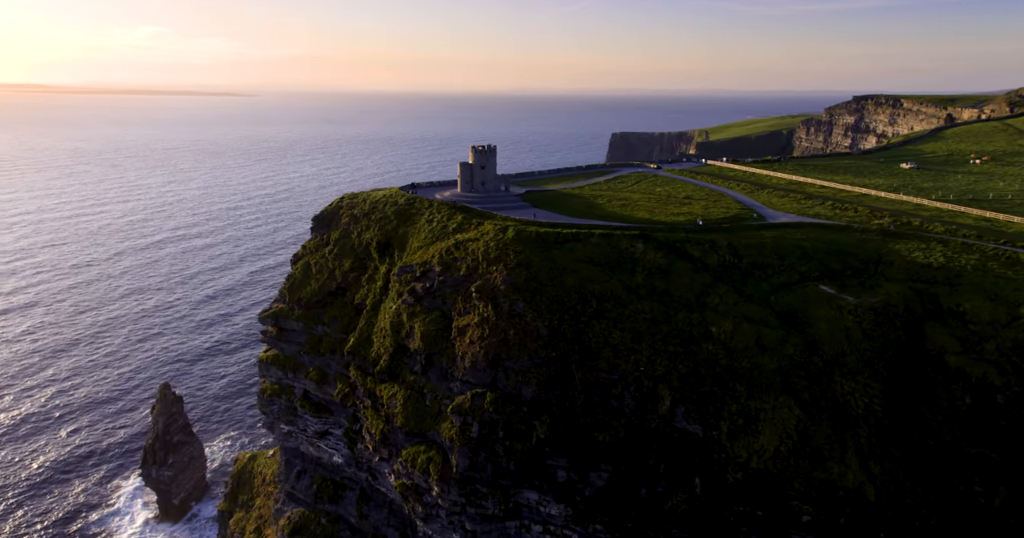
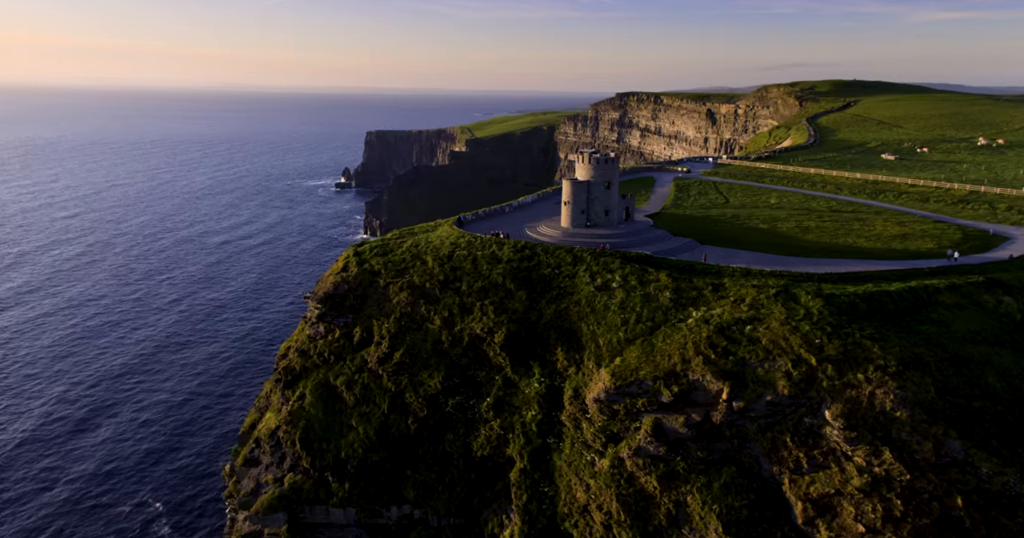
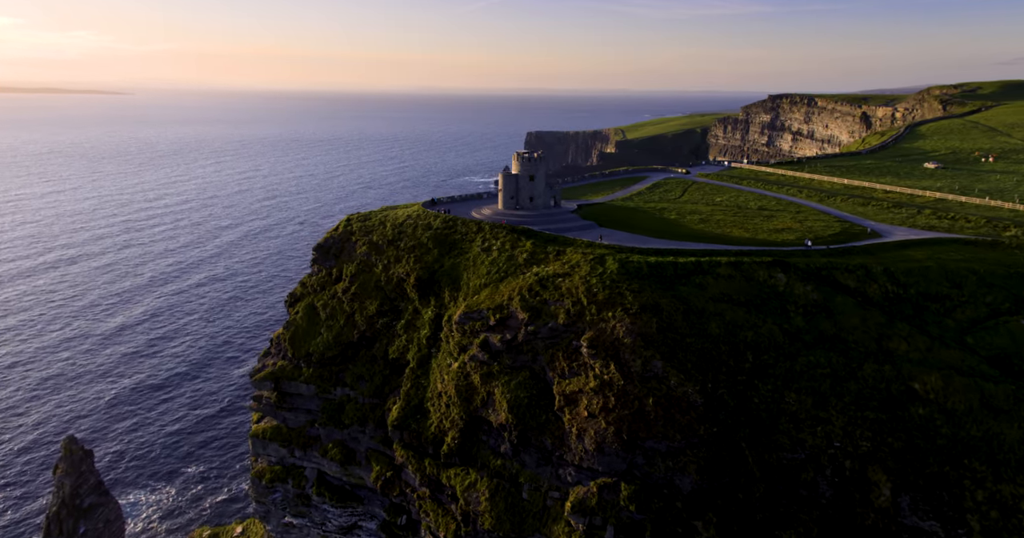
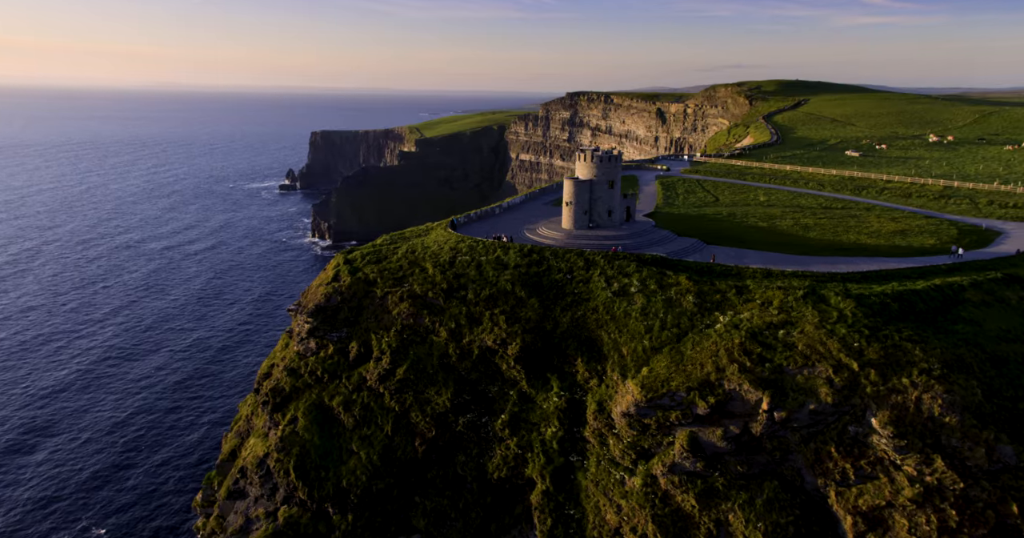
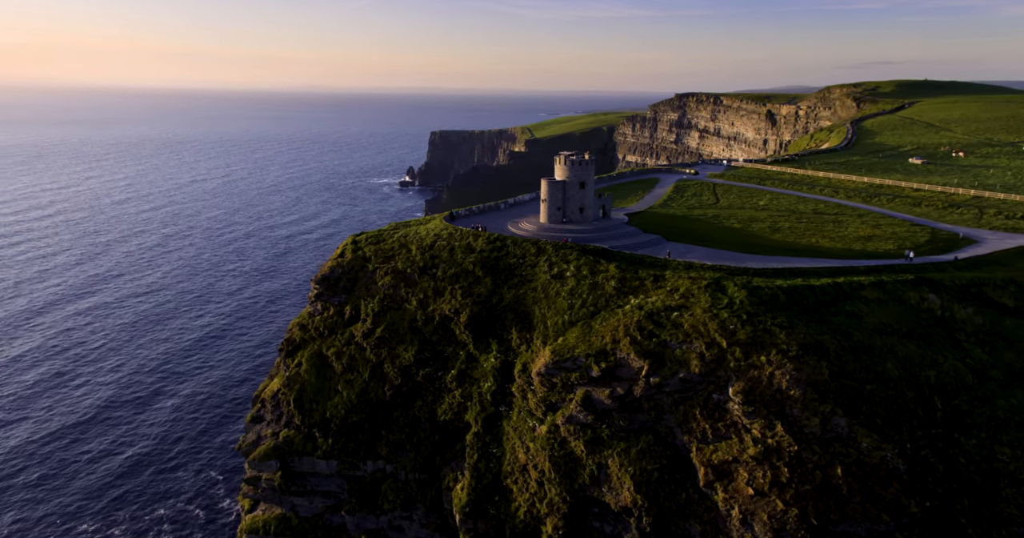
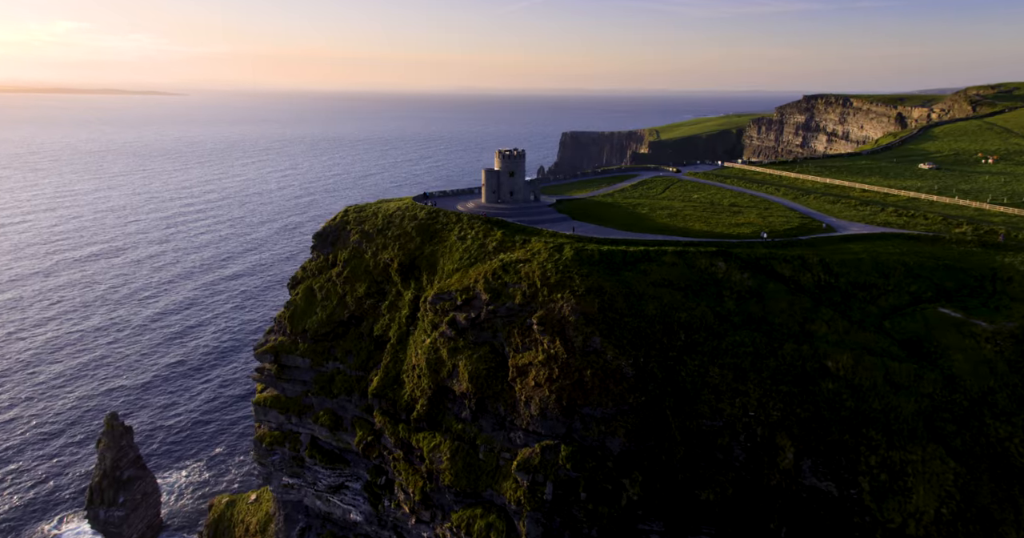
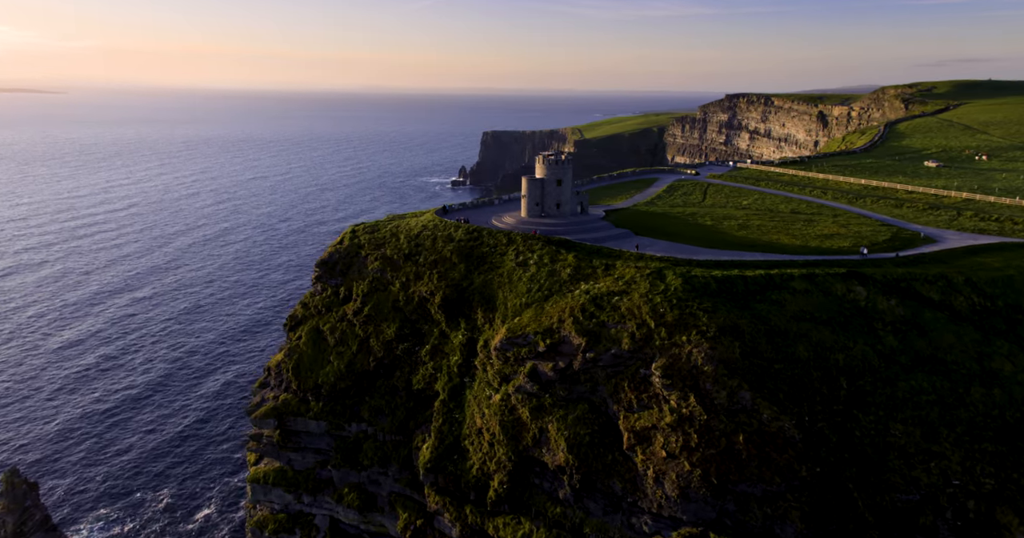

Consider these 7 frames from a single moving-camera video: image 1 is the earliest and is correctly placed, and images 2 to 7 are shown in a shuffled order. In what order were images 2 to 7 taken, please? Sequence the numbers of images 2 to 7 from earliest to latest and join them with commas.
6, 3, 7, 5, 2, 4
